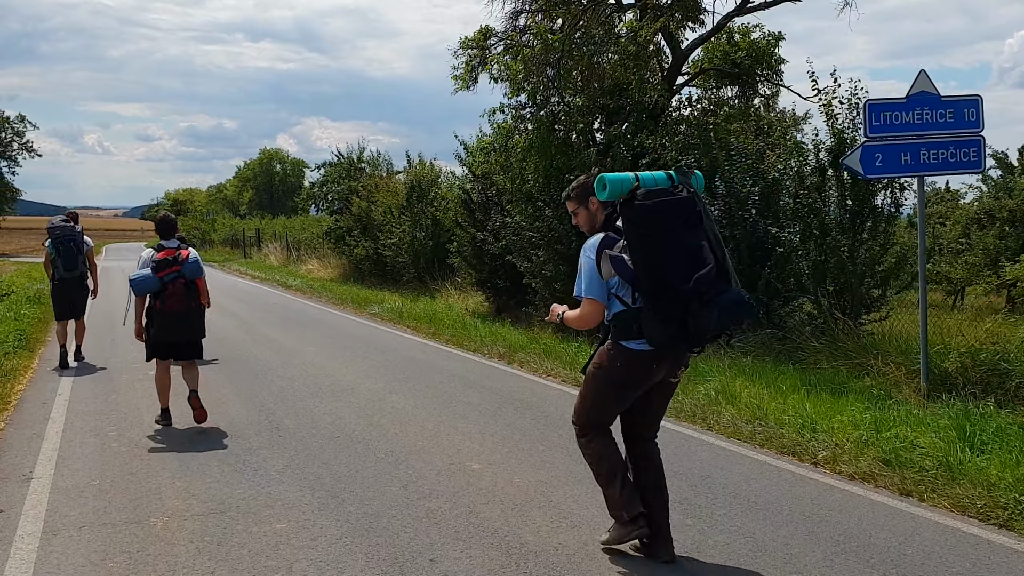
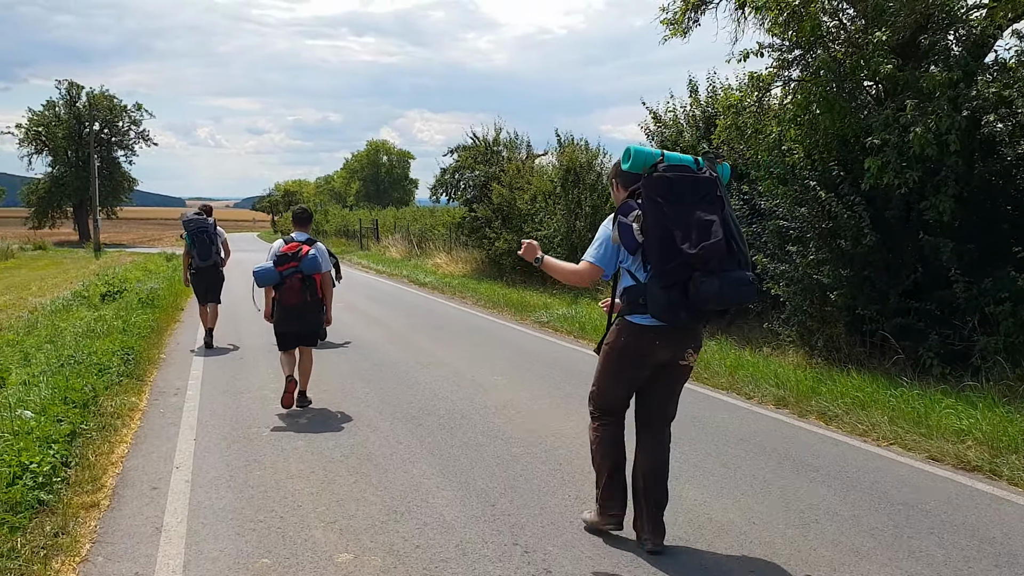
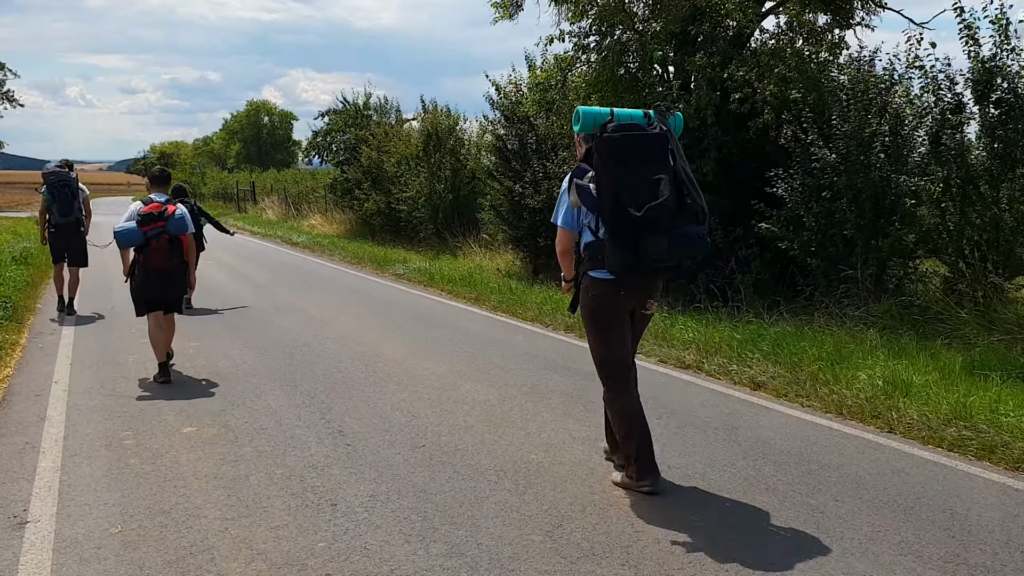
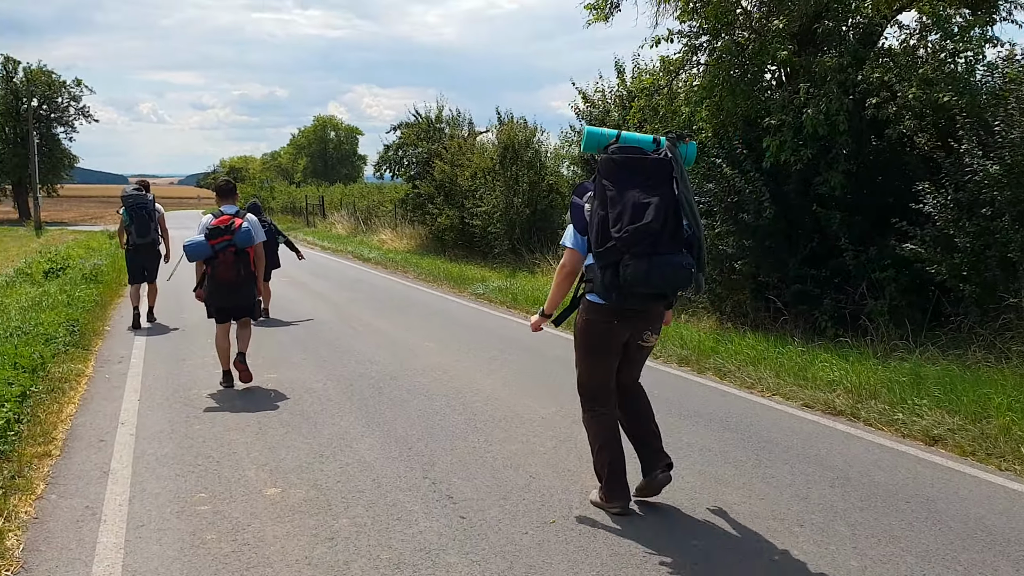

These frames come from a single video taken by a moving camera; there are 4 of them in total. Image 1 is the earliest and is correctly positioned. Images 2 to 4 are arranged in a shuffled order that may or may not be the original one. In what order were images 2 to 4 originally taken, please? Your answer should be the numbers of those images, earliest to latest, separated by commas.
3, 4, 2
